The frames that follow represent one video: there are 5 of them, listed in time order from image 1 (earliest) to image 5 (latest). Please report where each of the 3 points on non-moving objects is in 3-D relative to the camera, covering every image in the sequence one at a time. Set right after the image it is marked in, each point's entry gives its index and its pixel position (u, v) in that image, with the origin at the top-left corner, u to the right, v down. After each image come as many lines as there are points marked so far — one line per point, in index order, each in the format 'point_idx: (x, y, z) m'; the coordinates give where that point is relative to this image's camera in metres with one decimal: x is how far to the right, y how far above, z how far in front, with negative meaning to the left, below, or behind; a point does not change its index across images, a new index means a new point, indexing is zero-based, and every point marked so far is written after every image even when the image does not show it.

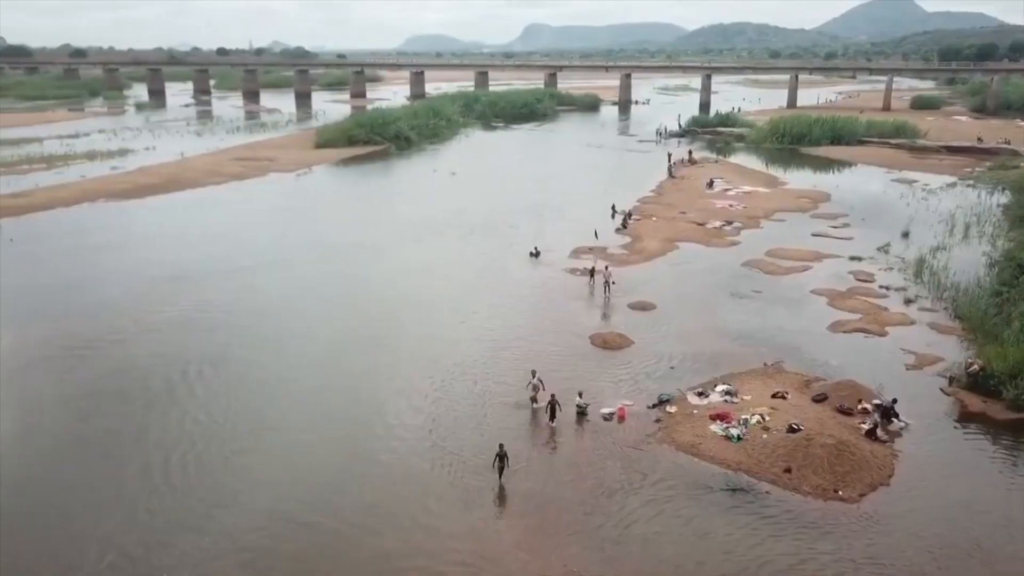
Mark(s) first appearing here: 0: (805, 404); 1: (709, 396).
0: (+6.1, -2.5, +17.3) m
1: (+4.2, -2.3, +17.9) m
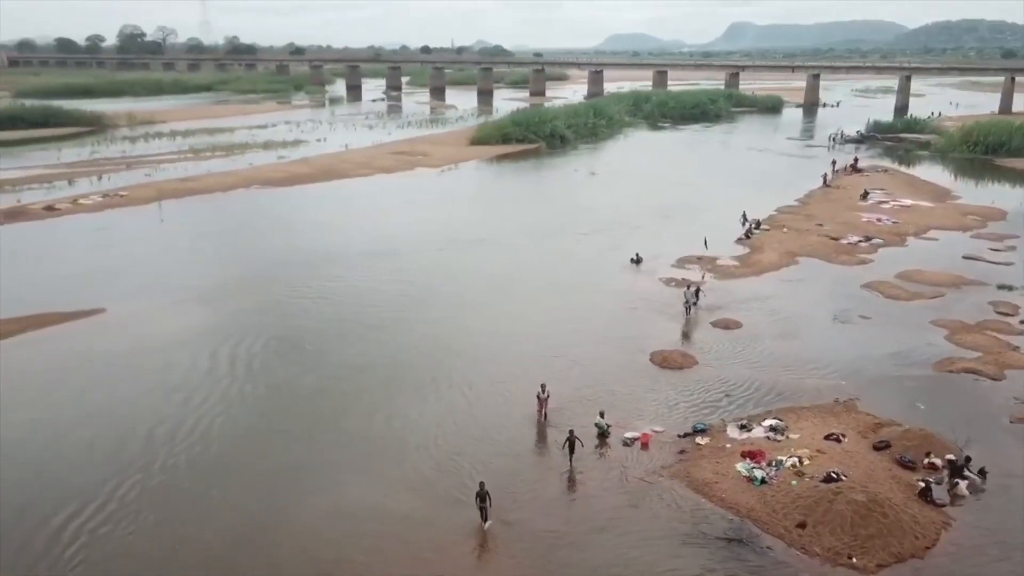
0: (+6.4, -3.0, +15.2) m
1: (+4.7, -2.8, +16.1) m
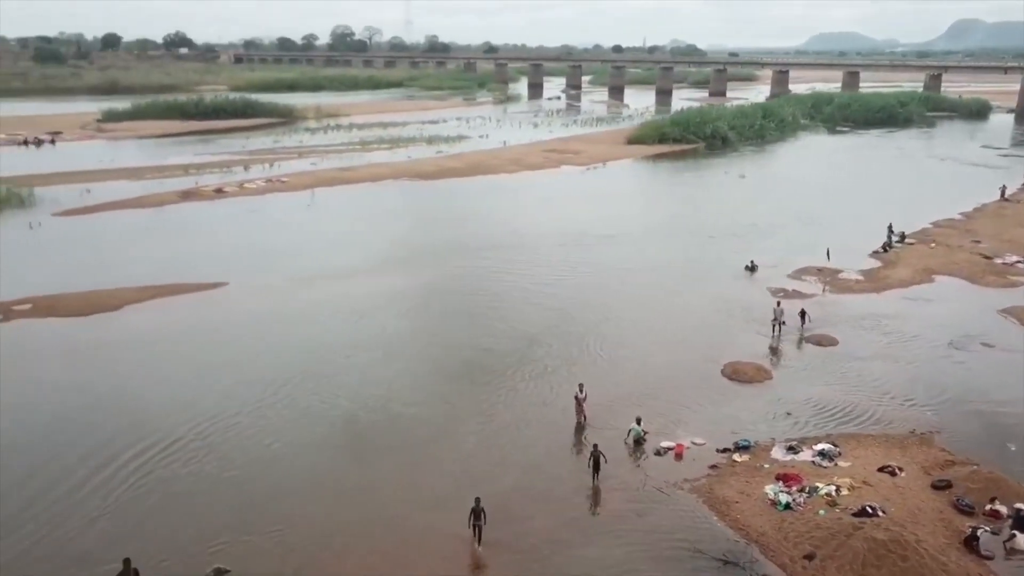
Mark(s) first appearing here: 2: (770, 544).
0: (+6.7, -3.4, +13.8) m
1: (+5.2, -3.0, +15.1) m
2: (+3.8, -3.8, +12.3) m
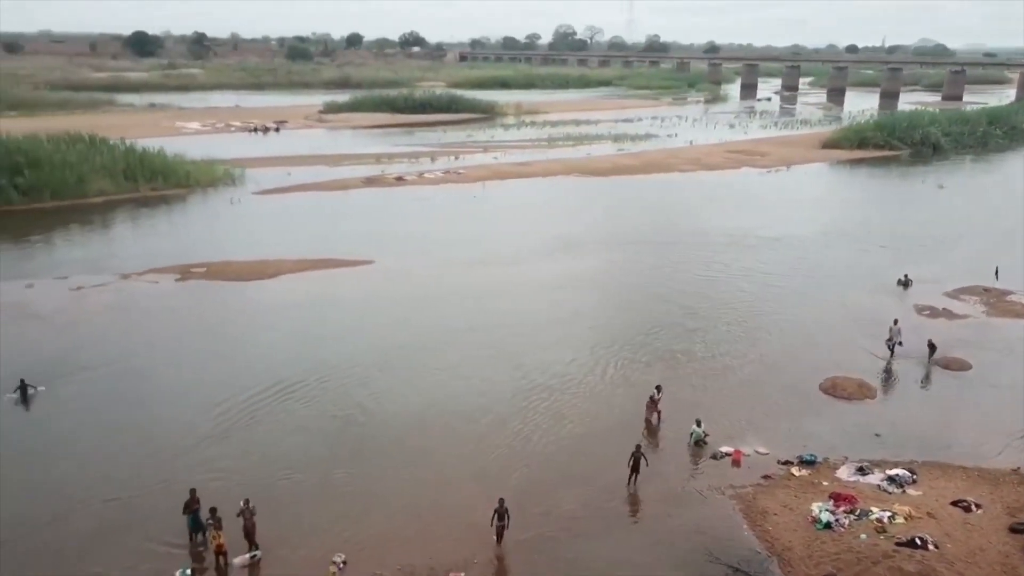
0: (+7.2, -3.6, +12.5) m
1: (+6.1, -3.2, +14.1) m
2: (+4.0, -3.9, +11.7) m
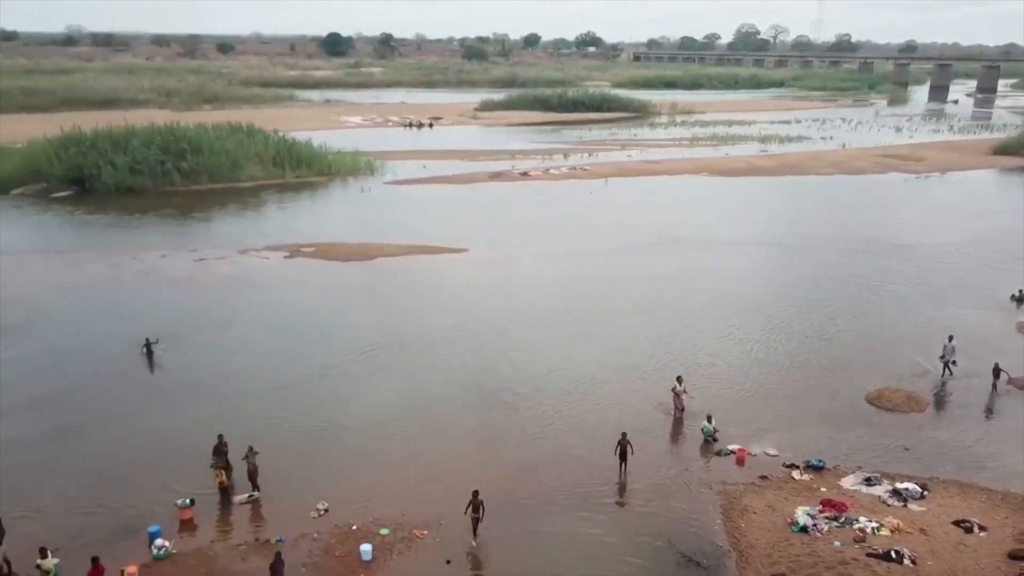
0: (+6.6, -3.7, +11.7) m
1: (+5.9, -3.2, +13.4) m
2: (+3.3, -3.8, +11.6) m
